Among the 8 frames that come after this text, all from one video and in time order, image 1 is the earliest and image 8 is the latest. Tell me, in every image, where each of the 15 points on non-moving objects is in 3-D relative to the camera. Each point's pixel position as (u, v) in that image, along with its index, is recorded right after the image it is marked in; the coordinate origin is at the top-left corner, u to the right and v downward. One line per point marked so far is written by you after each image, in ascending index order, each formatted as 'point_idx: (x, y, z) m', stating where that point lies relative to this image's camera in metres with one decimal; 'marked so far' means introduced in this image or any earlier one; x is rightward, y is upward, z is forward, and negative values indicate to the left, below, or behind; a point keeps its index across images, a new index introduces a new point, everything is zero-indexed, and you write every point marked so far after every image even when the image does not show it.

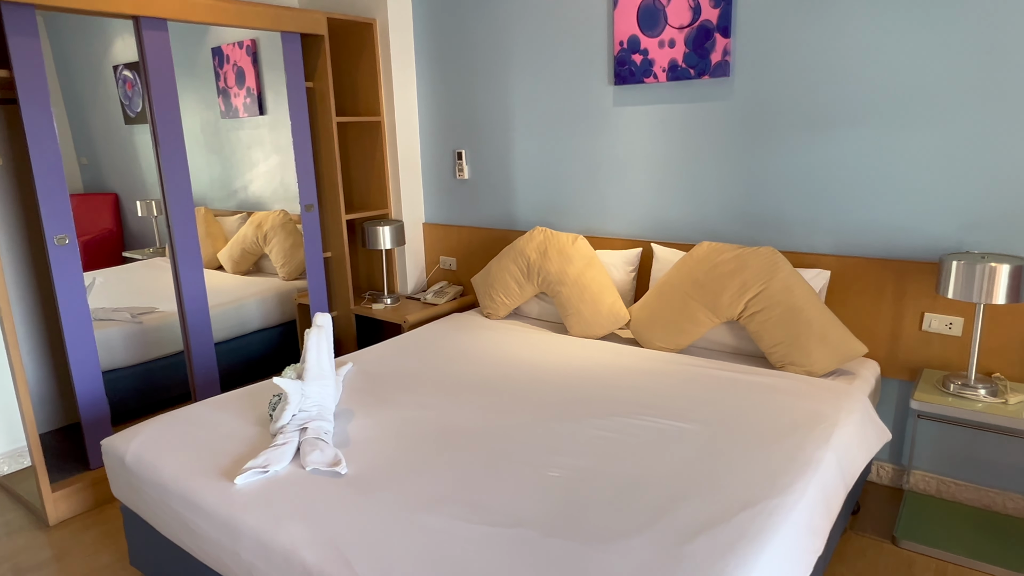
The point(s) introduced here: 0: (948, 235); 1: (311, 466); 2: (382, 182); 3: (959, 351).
0: (+1.5, +0.2, +2.3) m
1: (-0.5, -0.5, +1.7) m
2: (-0.7, +0.6, +3.6) m
3: (+1.5, -0.2, +2.3) m
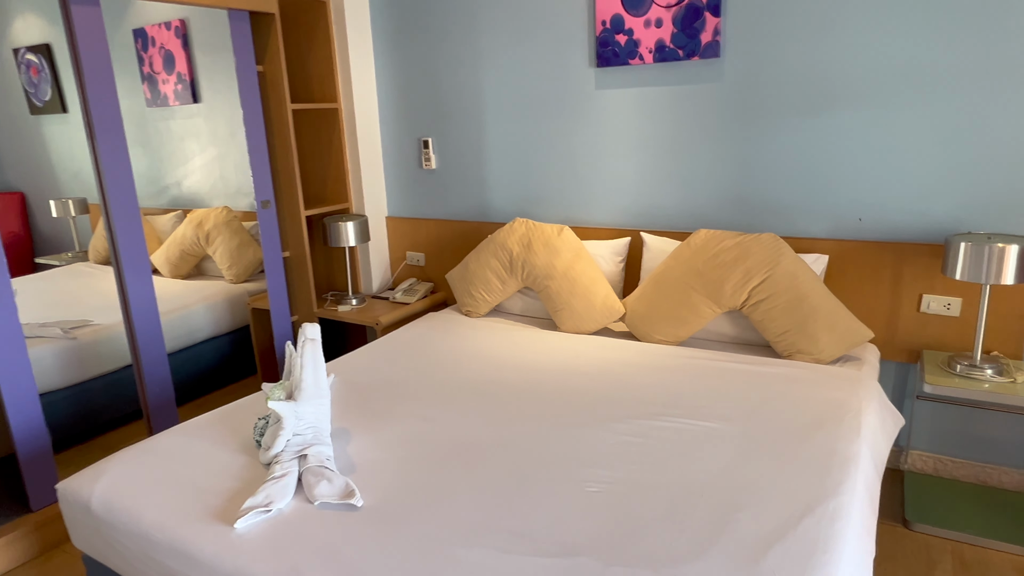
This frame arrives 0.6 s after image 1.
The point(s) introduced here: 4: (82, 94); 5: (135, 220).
0: (+1.5, +0.3, +2.3) m
1: (-0.4, -0.5, +1.5) m
2: (-0.8, +0.6, +3.3) m
3: (+1.5, -0.2, +2.3) m
4: (-1.5, +0.7, +2.3) m
5: (-1.4, +0.3, +2.5) m
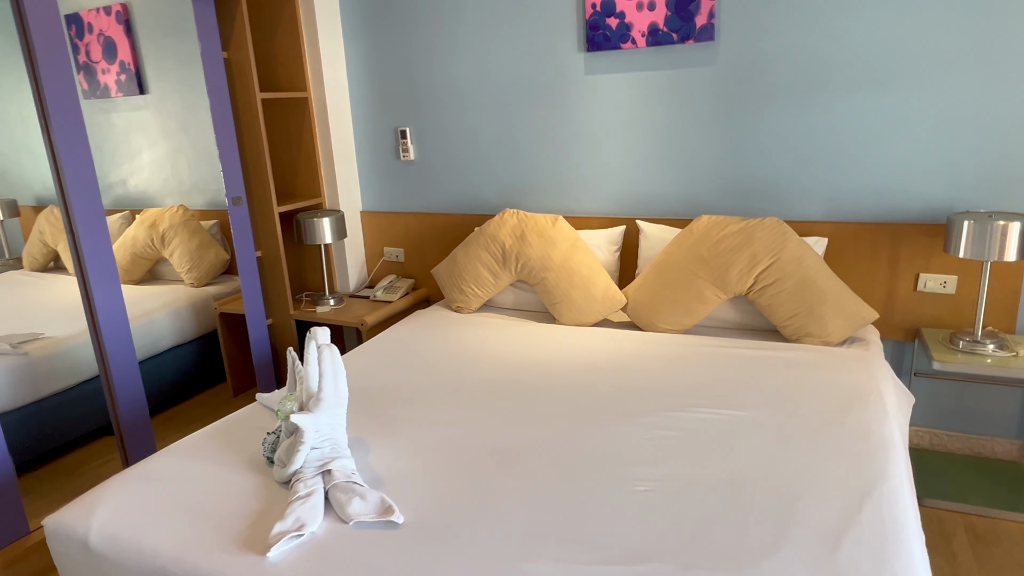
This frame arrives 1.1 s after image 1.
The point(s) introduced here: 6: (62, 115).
0: (+1.5, +0.3, +2.3) m
1: (-0.3, -0.5, +1.4) m
2: (-0.9, +0.6, +3.1) m
3: (+1.6, -0.1, +2.4) m
4: (-1.5, +0.6, +2.1) m
5: (-1.4, +0.2, +2.2) m
6: (-1.4, +0.6, +2.1) m
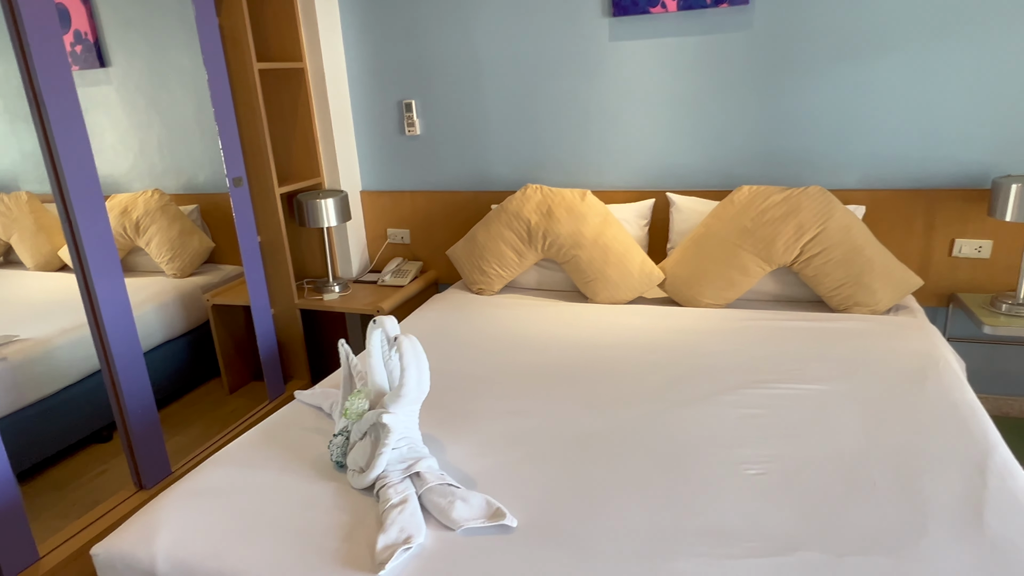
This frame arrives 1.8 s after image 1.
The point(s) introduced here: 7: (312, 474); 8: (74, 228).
0: (+1.6, +0.4, +2.3) m
1: (-0.1, -0.5, +1.3) m
2: (-0.9, +0.6, +2.9) m
3: (+1.7, +0.1, +2.4) m
4: (-1.3, +0.7, +1.8) m
5: (-1.2, +0.3, +2.0) m
6: (-1.3, +0.6, +1.8) m
7: (-0.5, -0.4, +1.5) m
8: (-1.3, +0.2, +1.9) m
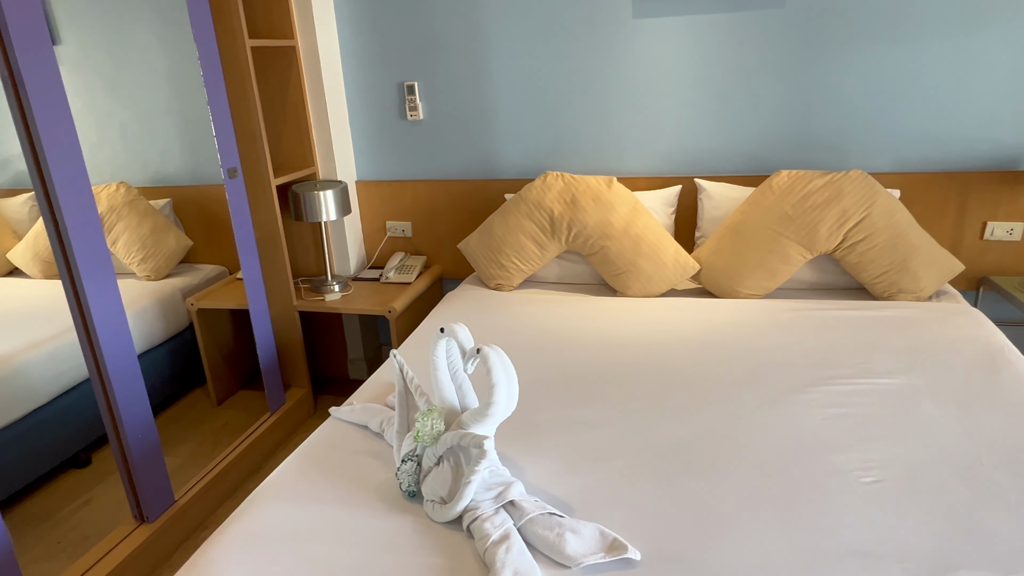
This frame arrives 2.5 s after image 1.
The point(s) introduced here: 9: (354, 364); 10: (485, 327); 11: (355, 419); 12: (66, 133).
0: (+1.7, +0.5, +2.3) m
1: (+0.1, -0.5, +1.1) m
2: (-0.8, +0.6, +2.6) m
3: (+1.8, +0.1, +2.4) m
4: (-1.2, +0.6, +1.5) m
5: (-1.1, +0.2, +1.7) m
6: (-1.1, +0.5, +1.6) m
7: (-0.3, -0.4, +1.3) m
8: (-1.1, +0.1, +1.7) m
9: (-0.7, -0.3, +3.0) m
10: (-0.1, -0.1, +2.2) m
11: (-0.4, -0.3, +1.6) m
12: (-1.1, +0.4, +1.7) m
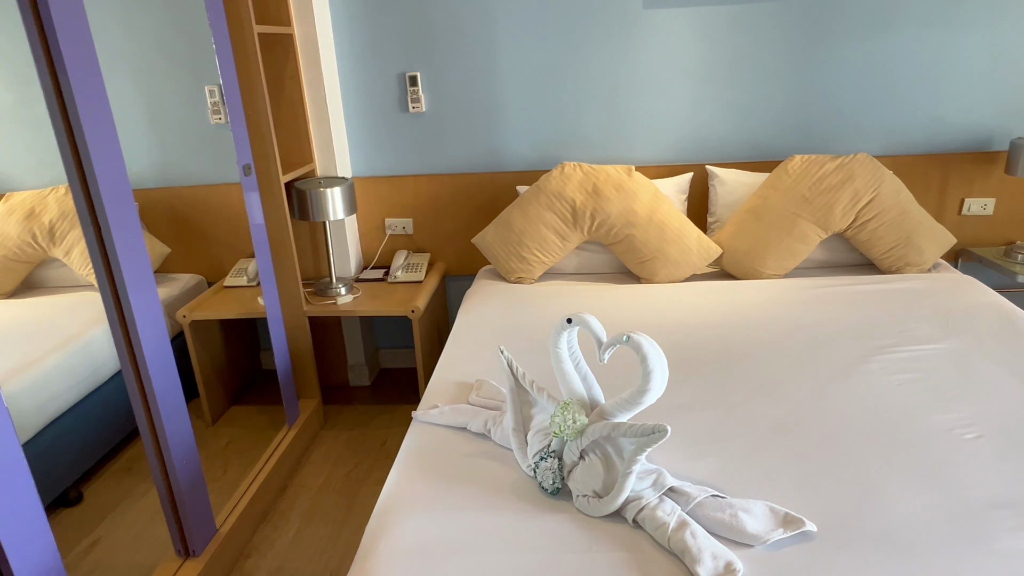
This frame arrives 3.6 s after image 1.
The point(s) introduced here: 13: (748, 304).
0: (+1.8, +0.6, +2.5) m
1: (+0.4, -0.4, +1.1) m
2: (-0.8, +0.6, +2.5) m
3: (+1.9, +0.2, +2.6) m
4: (-1.0, +0.6, +1.3) m
5: (-0.9, +0.2, +1.5) m
6: (-0.9, +0.5, +1.4) m
7: (0.0, -0.4, +1.3) m
8: (-0.9, +0.1, +1.5) m
9: (-0.7, -0.4, +2.8) m
10: (+0.1, -0.1, +2.2) m
11: (-0.2, -0.3, +1.6) m
12: (-0.9, +0.3, +1.5) m
13: (+0.8, -0.1, +2.2) m
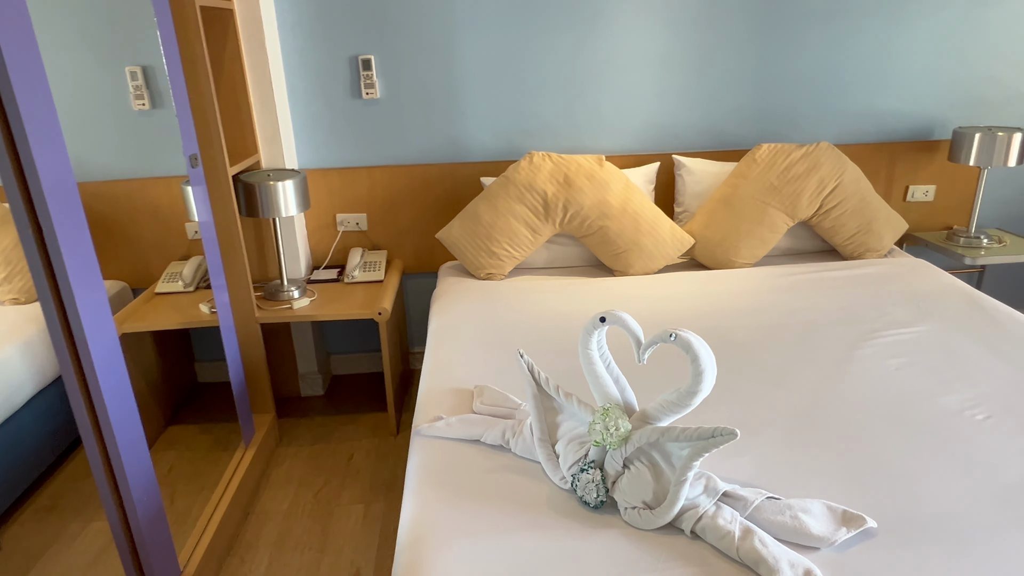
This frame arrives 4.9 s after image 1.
0: (+1.6, +0.7, +2.6) m
1: (+0.5, -0.4, +1.1) m
2: (-0.9, +0.6, +2.2) m
3: (+1.7, +0.3, +2.7) m
4: (-0.9, +0.6, +1.0) m
5: (-0.9, +0.2, +1.3) m
6: (-0.9, +0.5, +1.1) m
7: (+0.1, -0.4, +1.2) m
8: (-0.9, +0.1, +1.2) m
9: (-0.8, -0.4, +2.6) m
10: (0.0, -0.1, +2.1) m
11: (-0.1, -0.3, +1.4) m
12: (-0.9, +0.3, +1.2) m
13: (+0.7, 0.0, +2.2) m
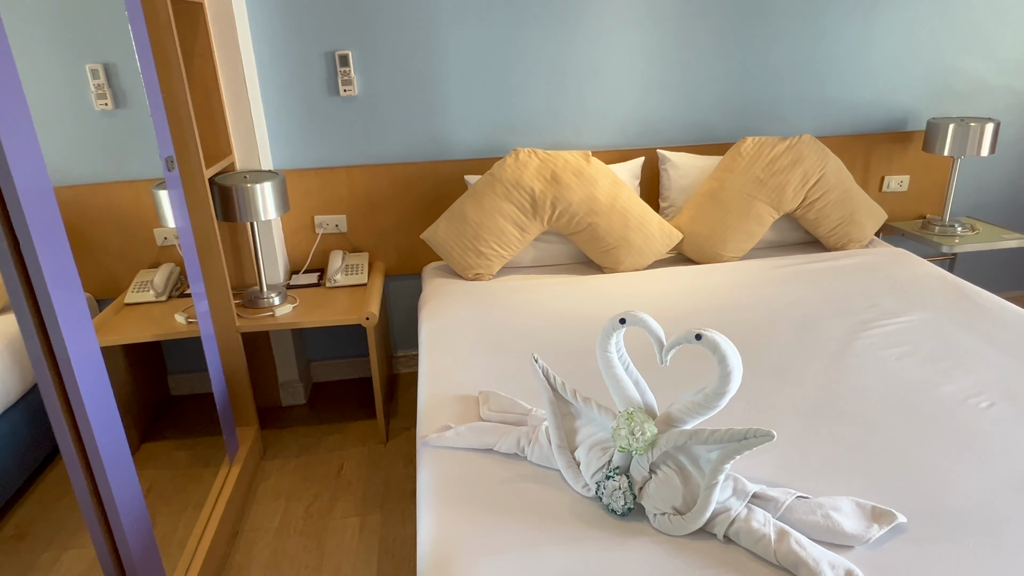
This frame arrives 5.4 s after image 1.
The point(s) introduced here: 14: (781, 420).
0: (+1.6, +0.7, +2.7) m
1: (+0.6, -0.4, +1.1) m
2: (-0.9, +0.6, +2.1) m
3: (+1.7, +0.4, +2.8) m
4: (-0.9, +0.5, +0.9) m
5: (-0.8, +0.1, +1.2) m
6: (-0.8, +0.5, +1.0) m
7: (+0.1, -0.4, +1.1) m
8: (-0.8, +0.1, +1.1) m
9: (-0.9, -0.4, +2.5) m
10: (0.0, -0.1, +2.0) m
11: (-0.1, -0.3, +1.4) m
12: (-0.8, +0.3, +1.1) m
13: (+0.7, 0.0, +2.2) m
14: (+0.6, -0.3, +1.5) m
